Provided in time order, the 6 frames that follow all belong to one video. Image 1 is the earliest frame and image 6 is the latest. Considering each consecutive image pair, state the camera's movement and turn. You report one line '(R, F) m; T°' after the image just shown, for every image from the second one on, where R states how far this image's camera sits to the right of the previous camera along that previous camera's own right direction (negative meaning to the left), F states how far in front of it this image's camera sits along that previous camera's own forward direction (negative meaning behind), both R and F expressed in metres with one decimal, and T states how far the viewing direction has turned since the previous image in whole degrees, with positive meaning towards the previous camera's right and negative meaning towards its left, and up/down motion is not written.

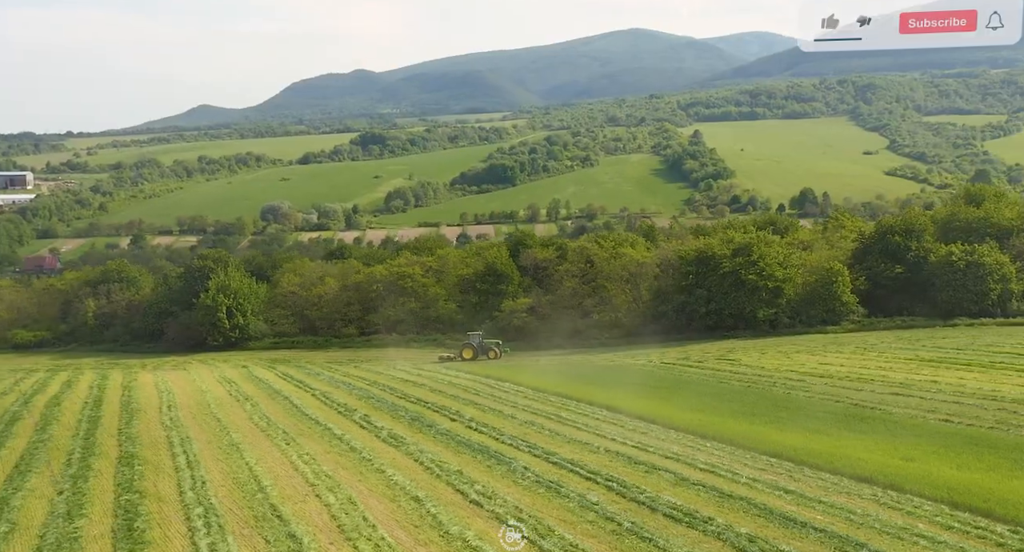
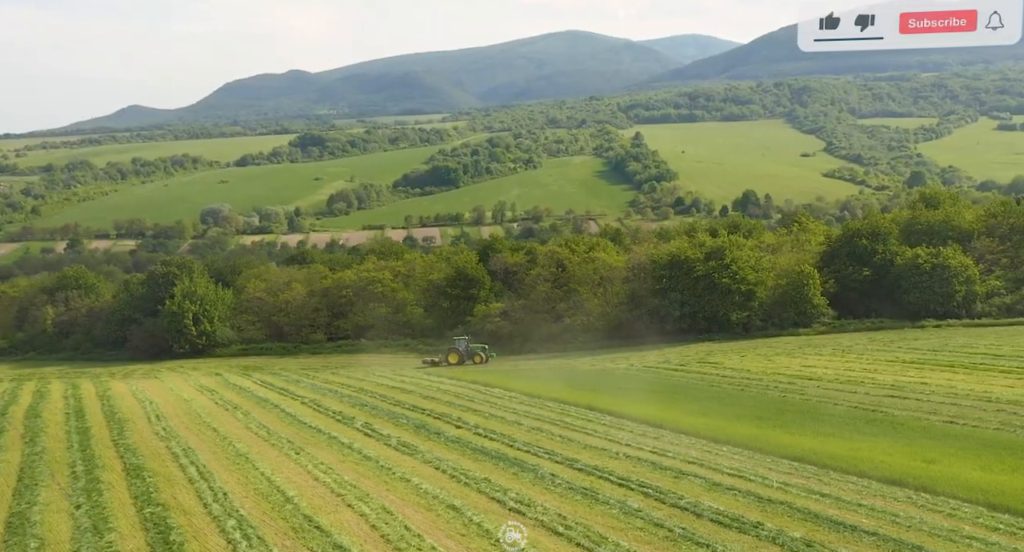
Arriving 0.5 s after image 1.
(-1.1, 0.0) m; +2°
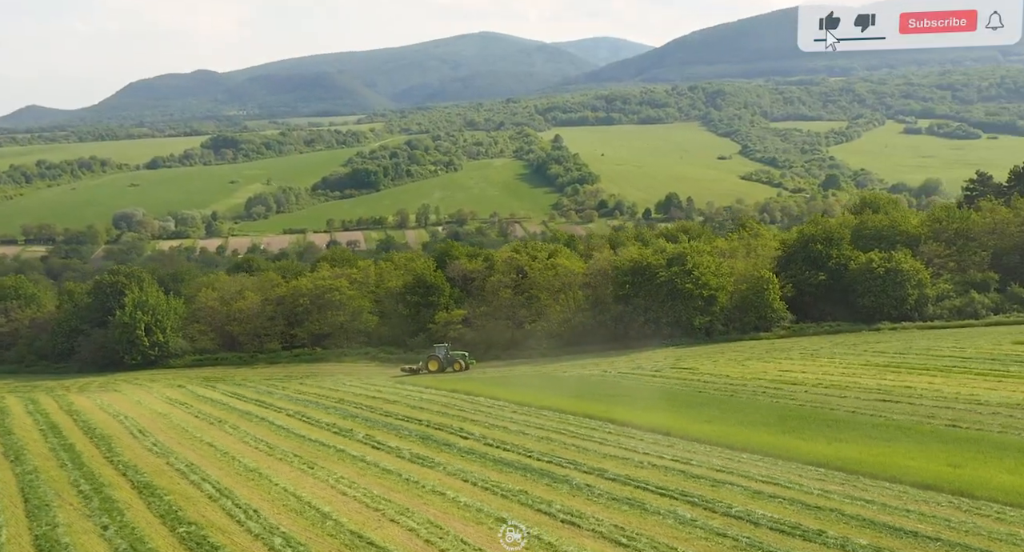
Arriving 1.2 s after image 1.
(-1.6, -0.1) m; +3°
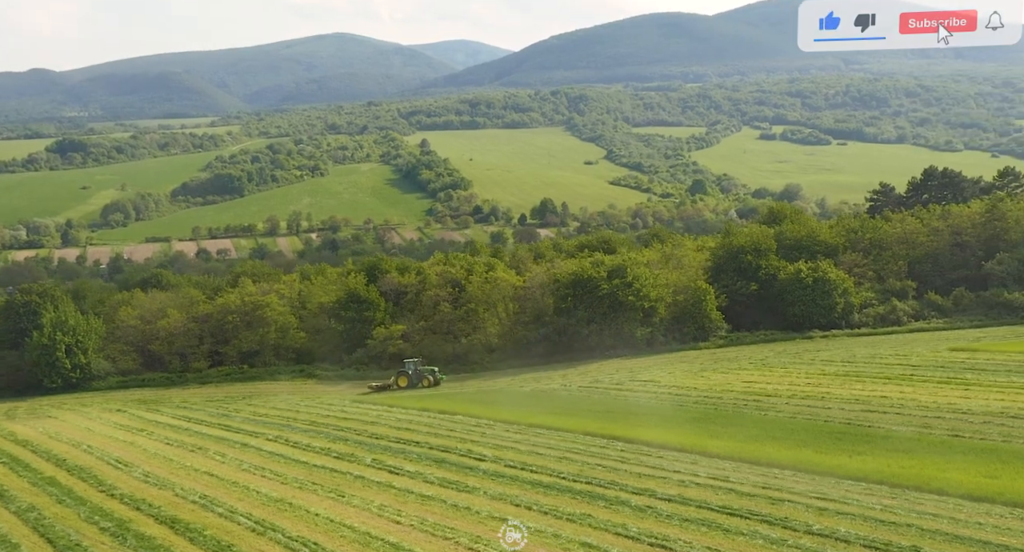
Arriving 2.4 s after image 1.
(-2.7, -0.2) m; +6°
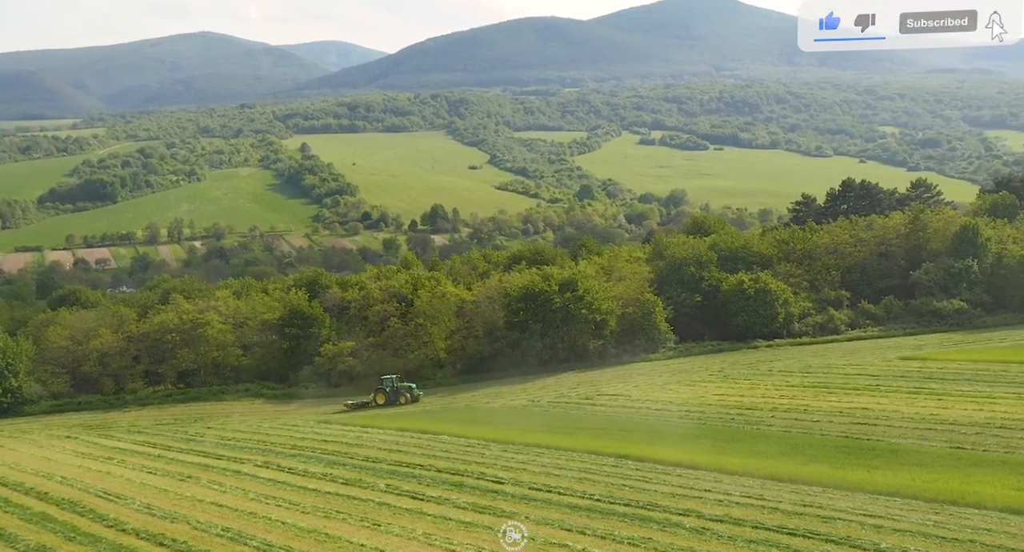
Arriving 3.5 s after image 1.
(-2.5, -0.2) m; +5°
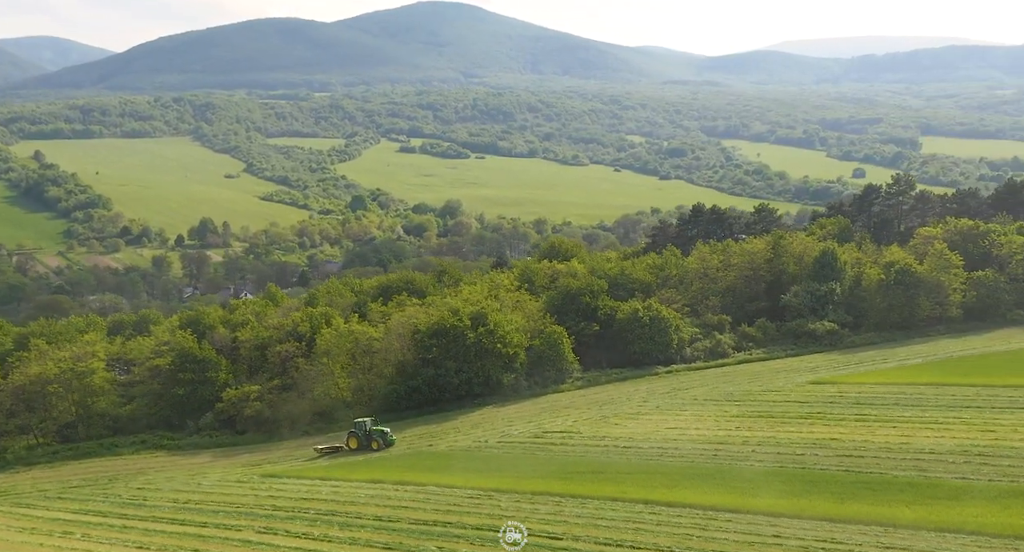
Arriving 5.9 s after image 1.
(-5.7, -0.5) m; +10°
